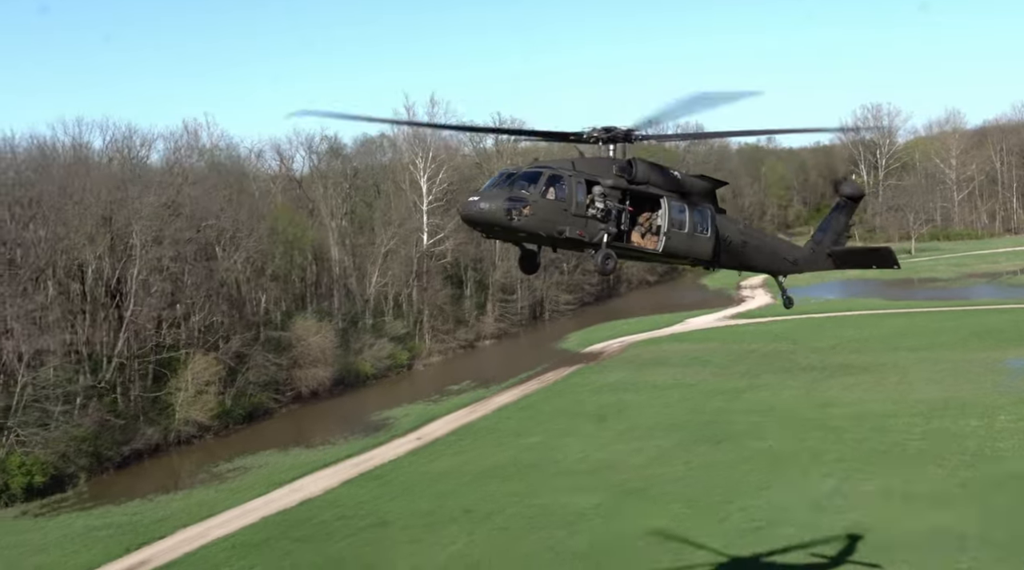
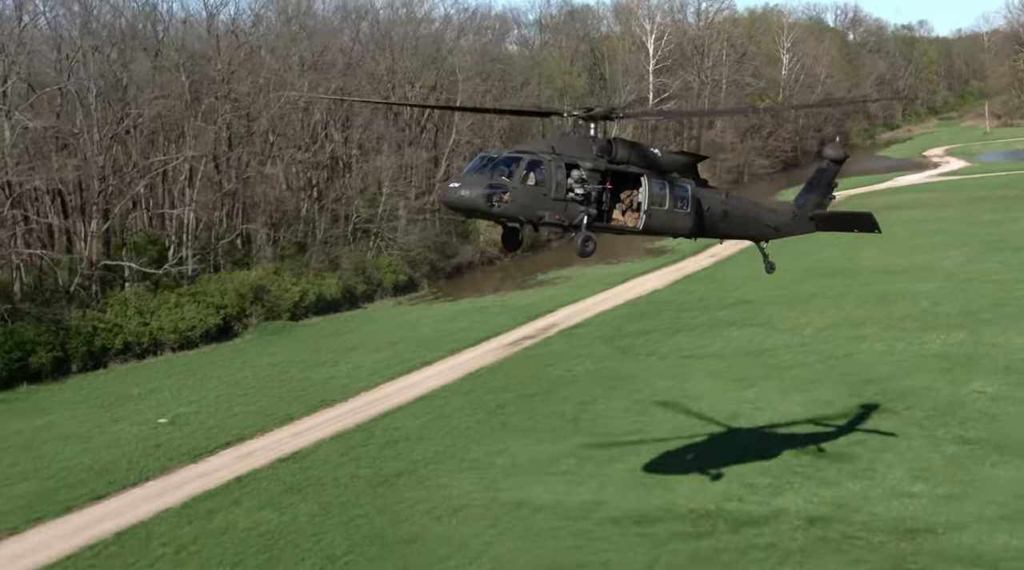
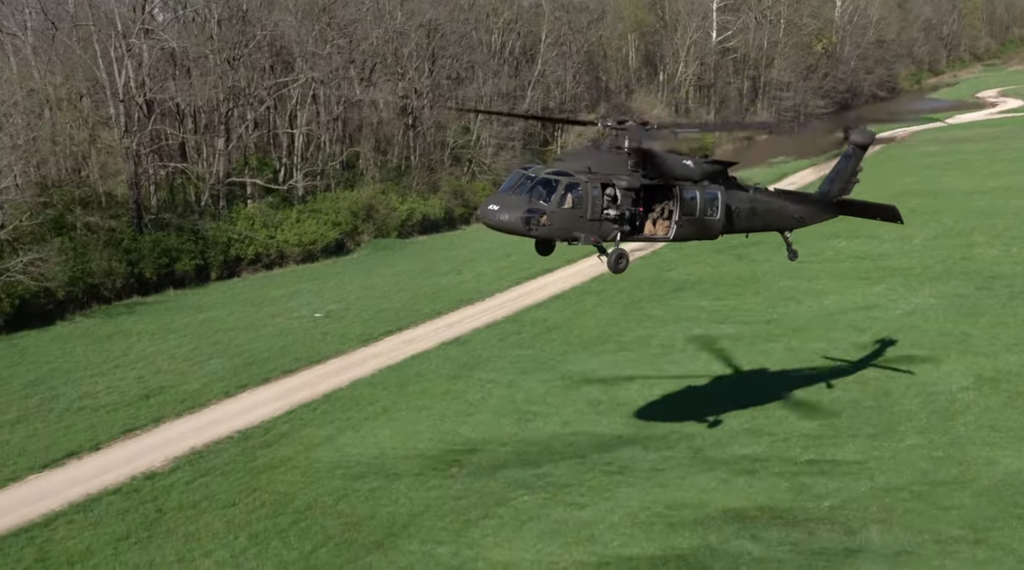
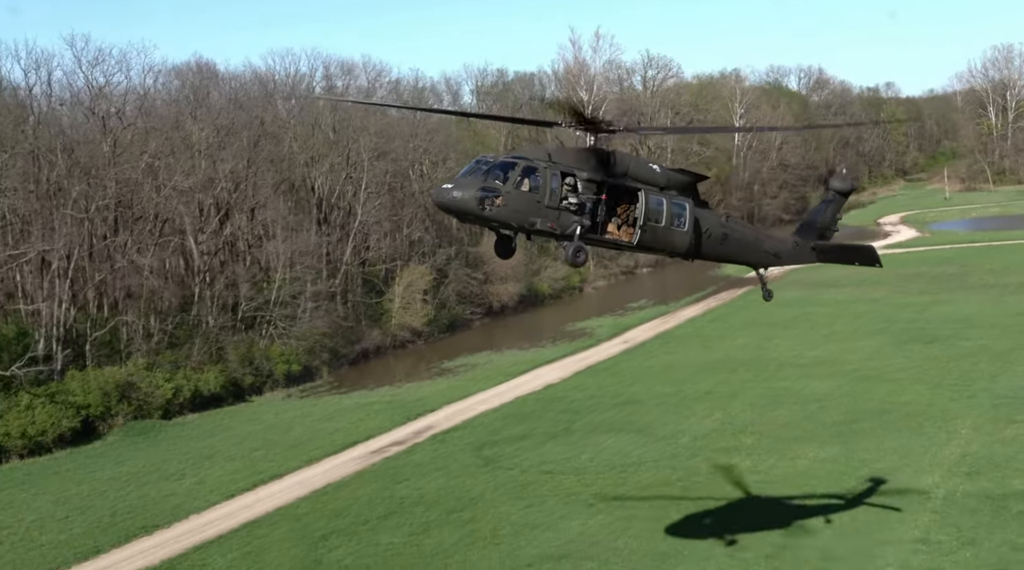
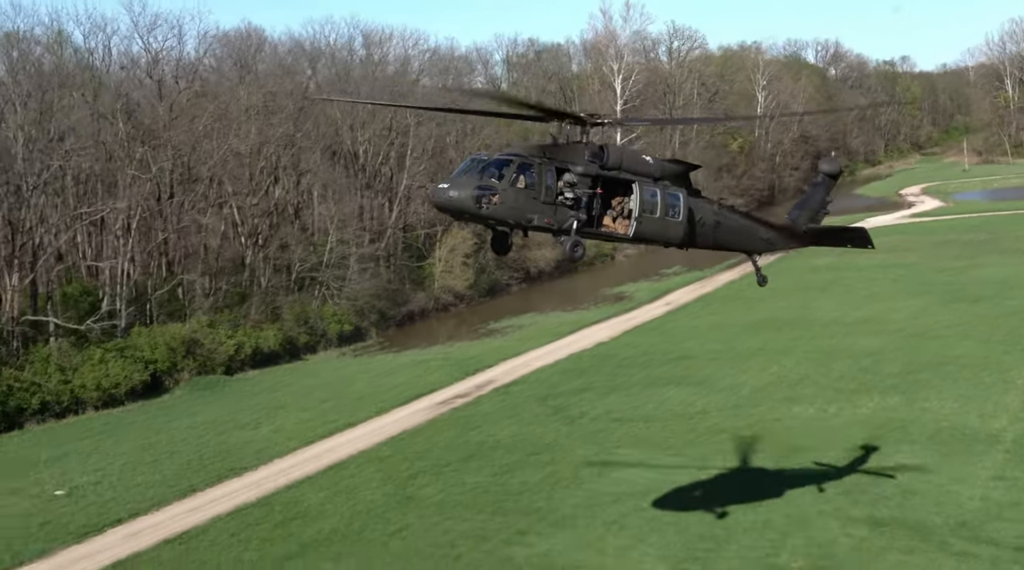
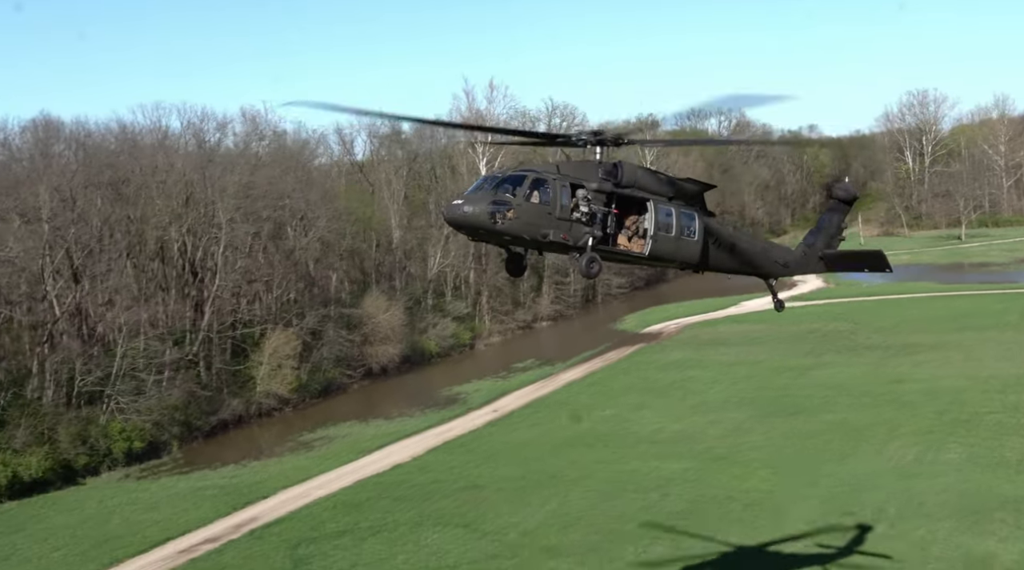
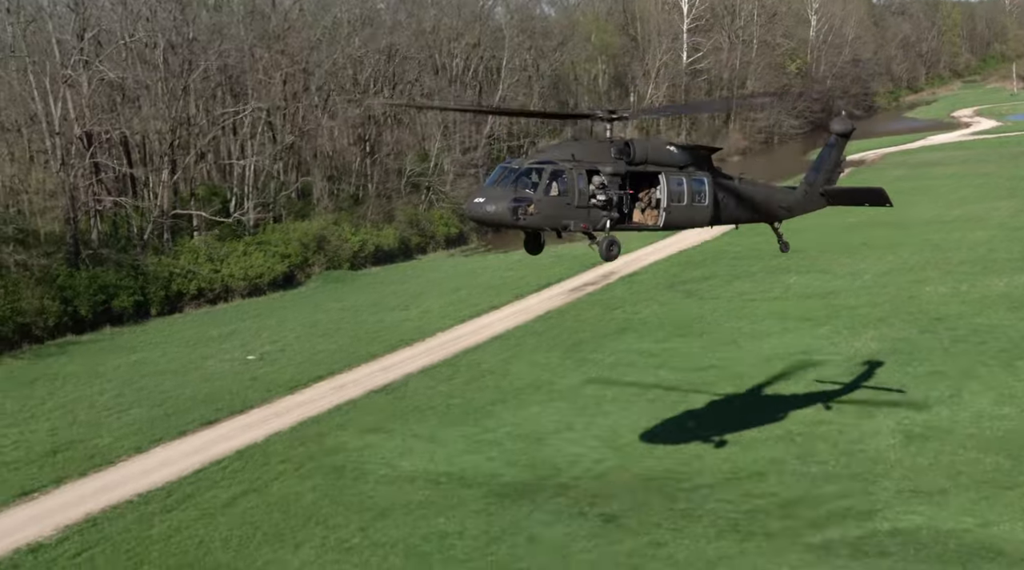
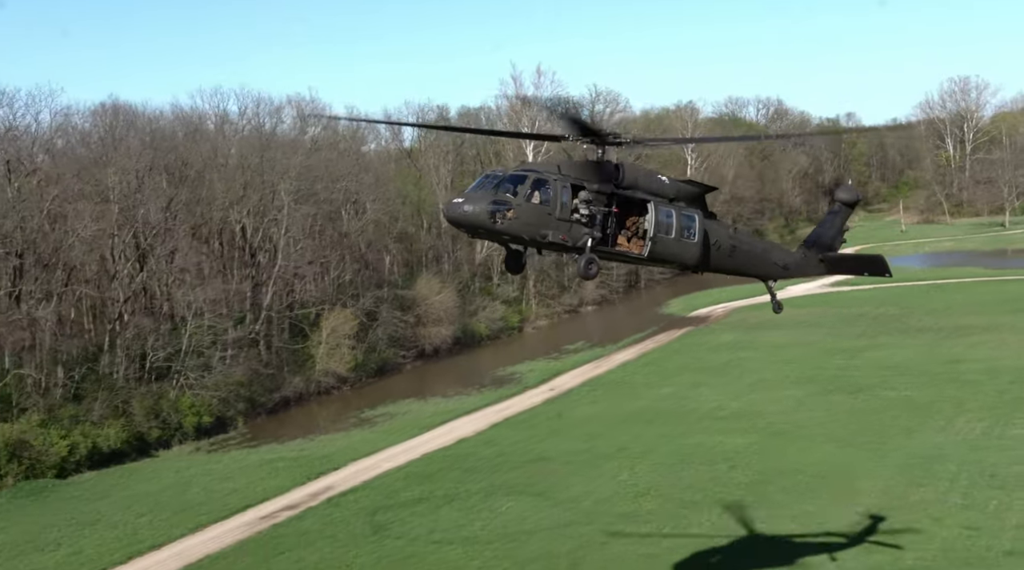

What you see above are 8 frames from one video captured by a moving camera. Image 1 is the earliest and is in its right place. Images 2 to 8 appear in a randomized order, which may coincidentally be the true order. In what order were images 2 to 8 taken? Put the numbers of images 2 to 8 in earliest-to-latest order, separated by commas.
6, 8, 4, 5, 2, 7, 3
